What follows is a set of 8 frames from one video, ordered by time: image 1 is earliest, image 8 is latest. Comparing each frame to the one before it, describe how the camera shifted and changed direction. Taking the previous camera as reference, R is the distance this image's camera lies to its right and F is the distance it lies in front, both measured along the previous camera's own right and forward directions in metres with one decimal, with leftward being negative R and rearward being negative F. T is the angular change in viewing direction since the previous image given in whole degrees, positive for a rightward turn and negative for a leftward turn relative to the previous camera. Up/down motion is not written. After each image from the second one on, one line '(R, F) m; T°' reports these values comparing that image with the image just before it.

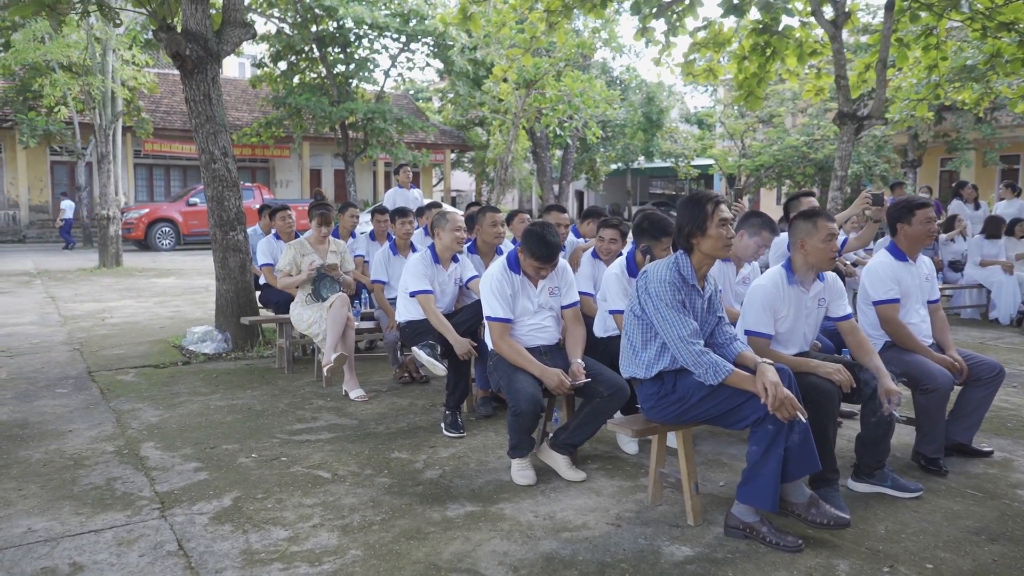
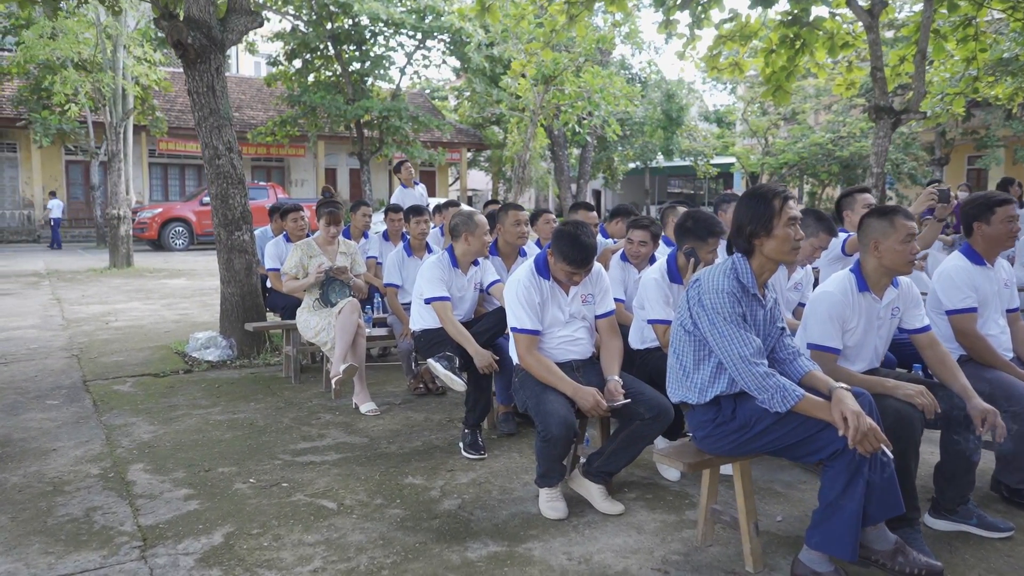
(-0.1, +0.4) m; -1°
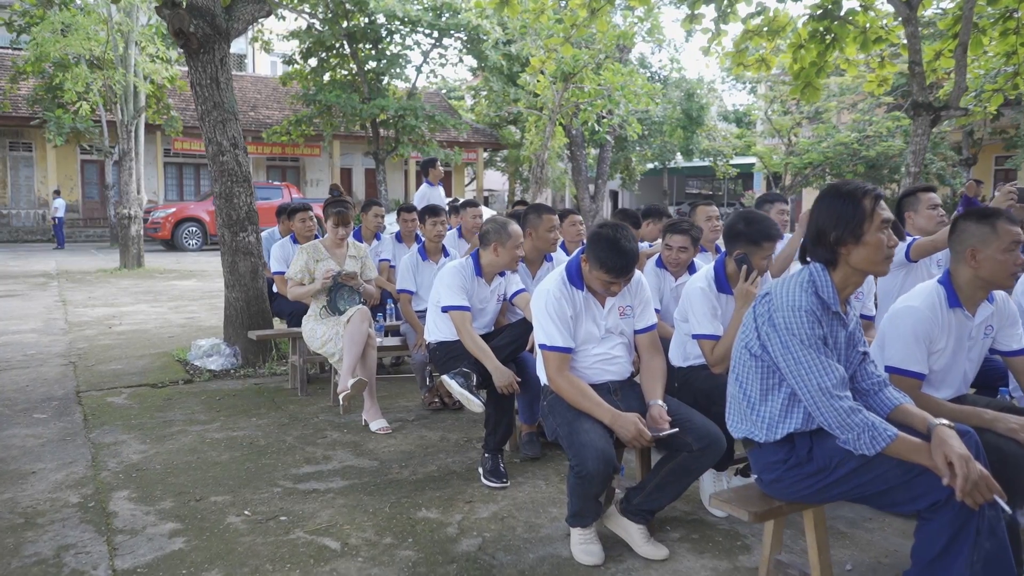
(-0.1, +0.4) m; -1°
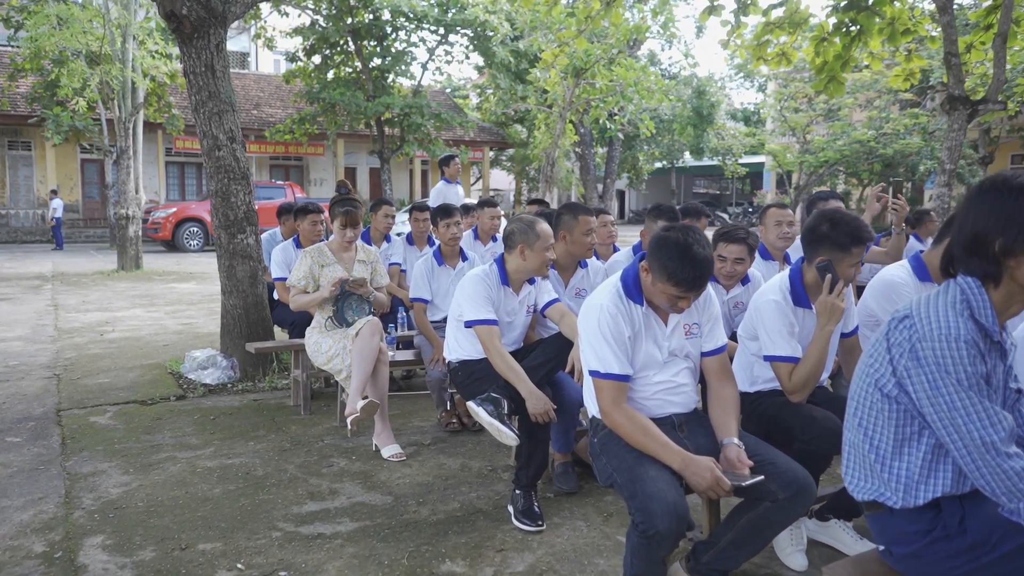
(-0.1, +0.5) m; 0°
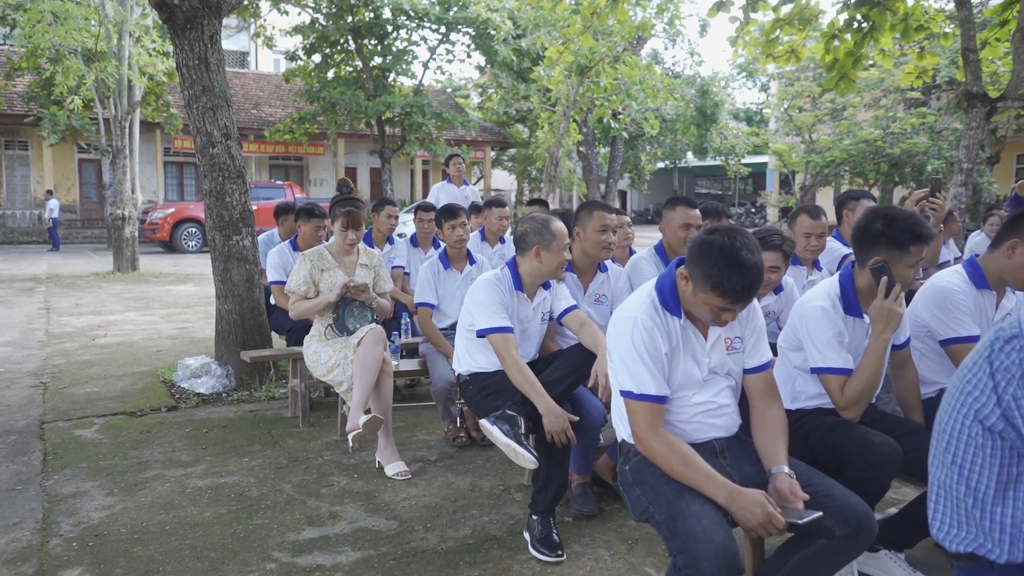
(-0.1, +0.3) m; 0°
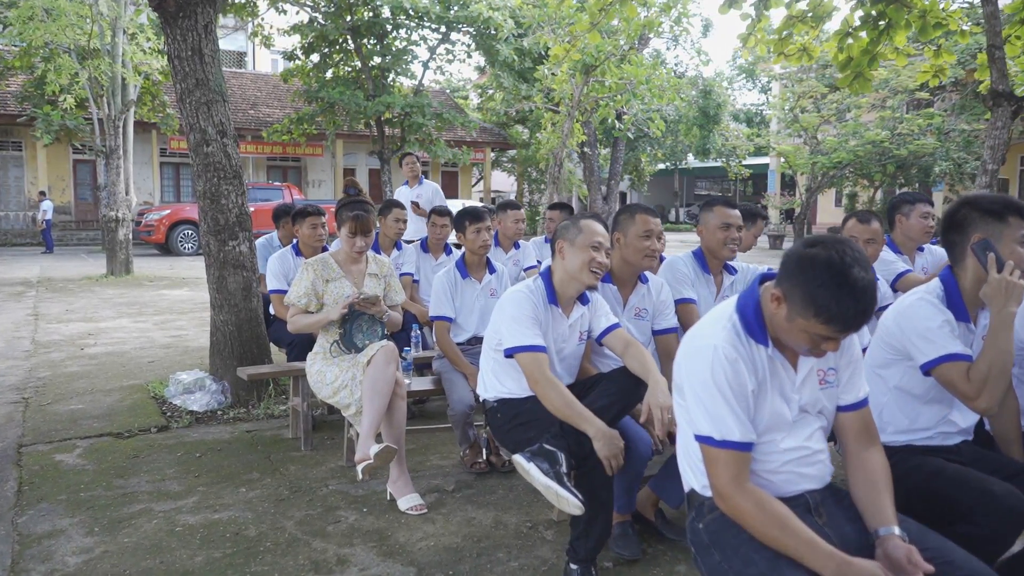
(-0.1, +0.4) m; 0°
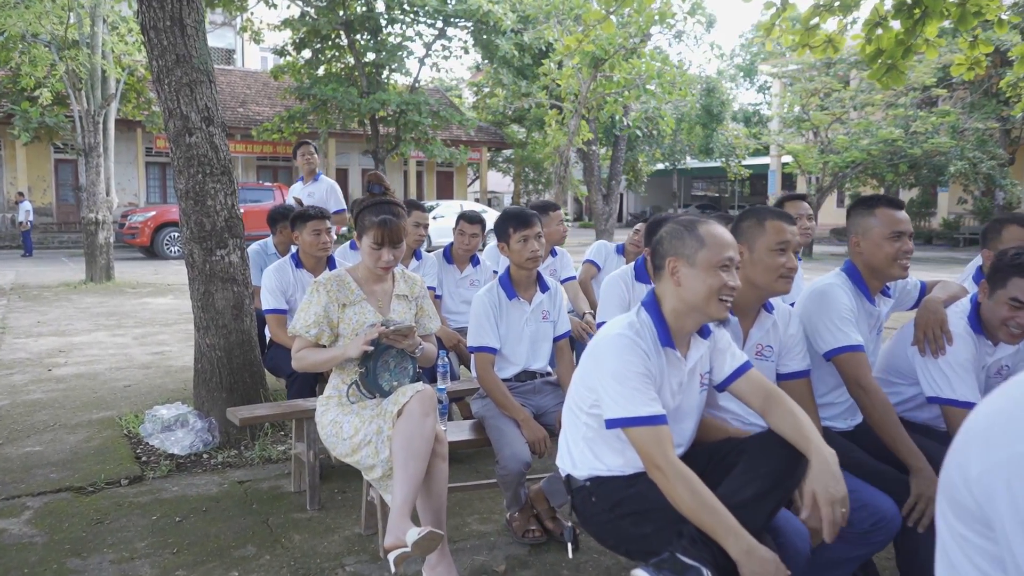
(-0.3, +0.8) m; +1°
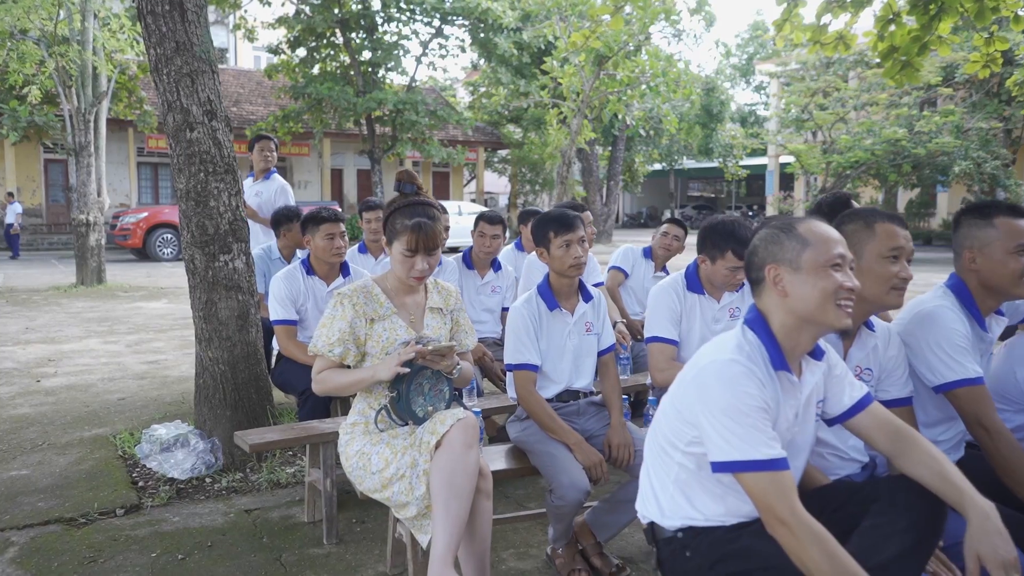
(-0.2, +0.3) m; +1°
